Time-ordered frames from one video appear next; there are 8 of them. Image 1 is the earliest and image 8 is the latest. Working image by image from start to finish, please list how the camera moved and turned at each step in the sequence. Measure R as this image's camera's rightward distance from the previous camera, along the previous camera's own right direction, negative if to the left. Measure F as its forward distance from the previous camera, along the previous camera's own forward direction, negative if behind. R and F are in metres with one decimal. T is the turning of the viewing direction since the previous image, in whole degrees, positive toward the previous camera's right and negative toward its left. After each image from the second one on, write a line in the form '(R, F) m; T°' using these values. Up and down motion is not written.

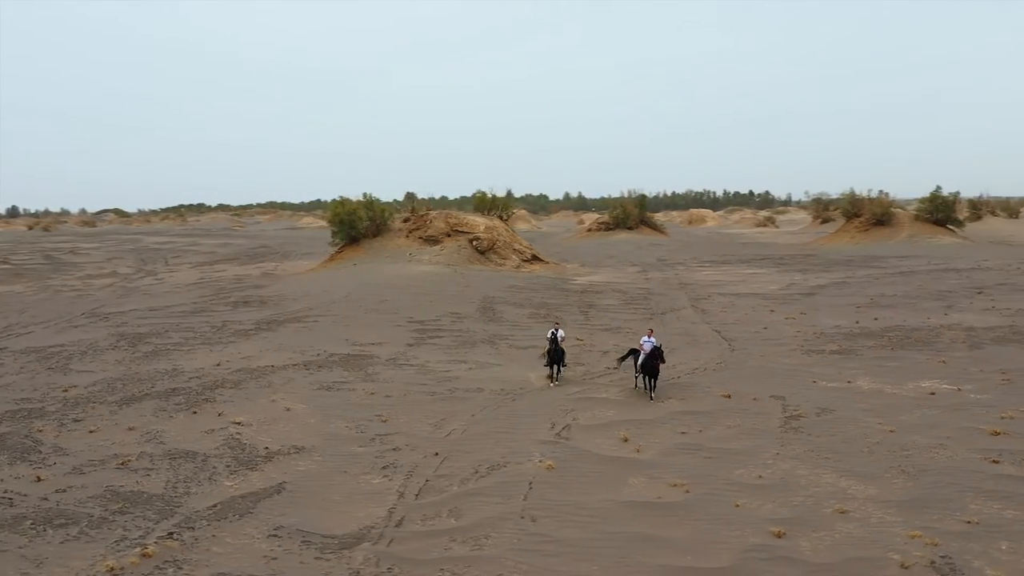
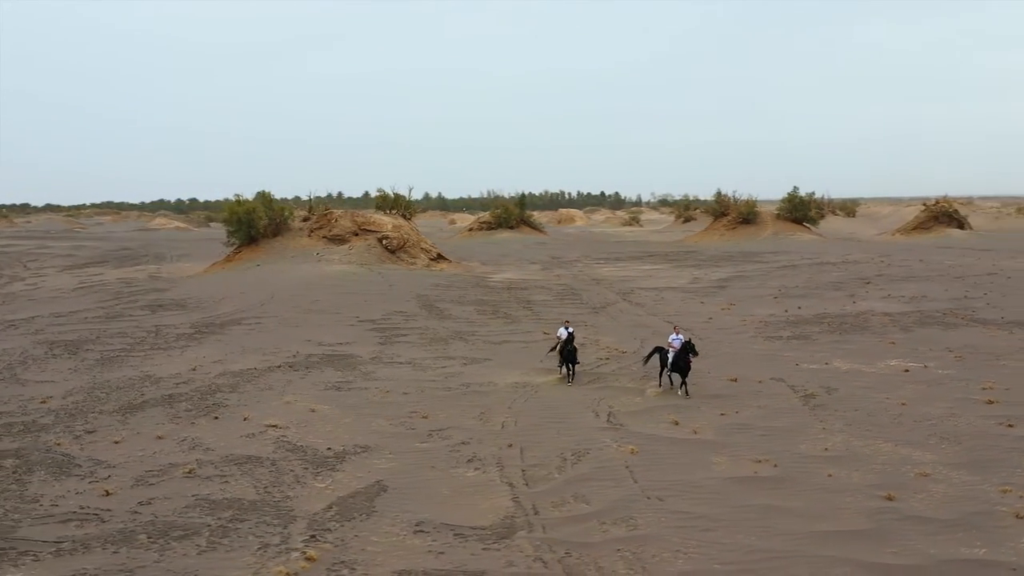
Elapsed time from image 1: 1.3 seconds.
(-1.9, +0.1) m; +10°
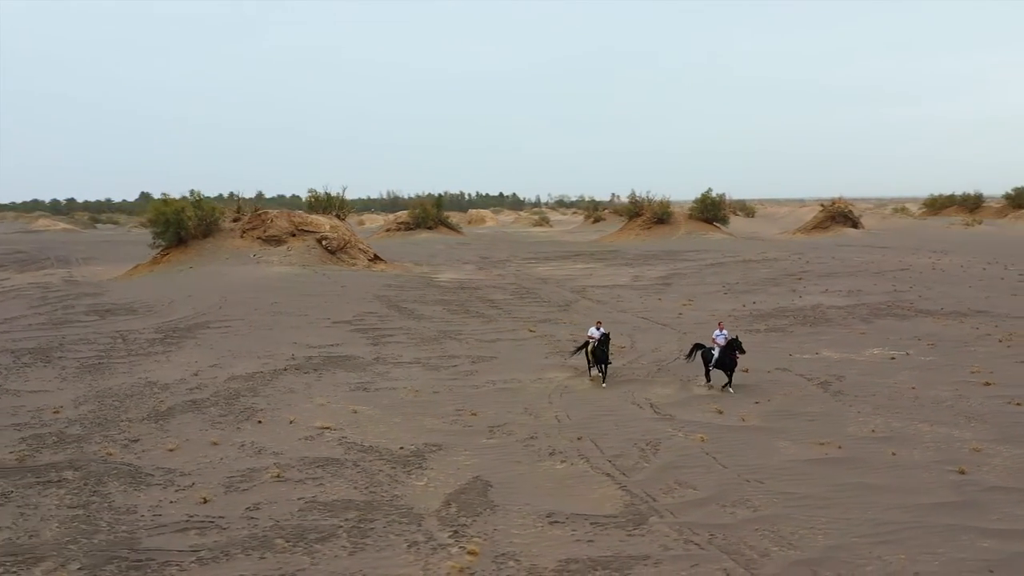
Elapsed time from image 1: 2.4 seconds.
(-1.5, 0.0) m; +7°
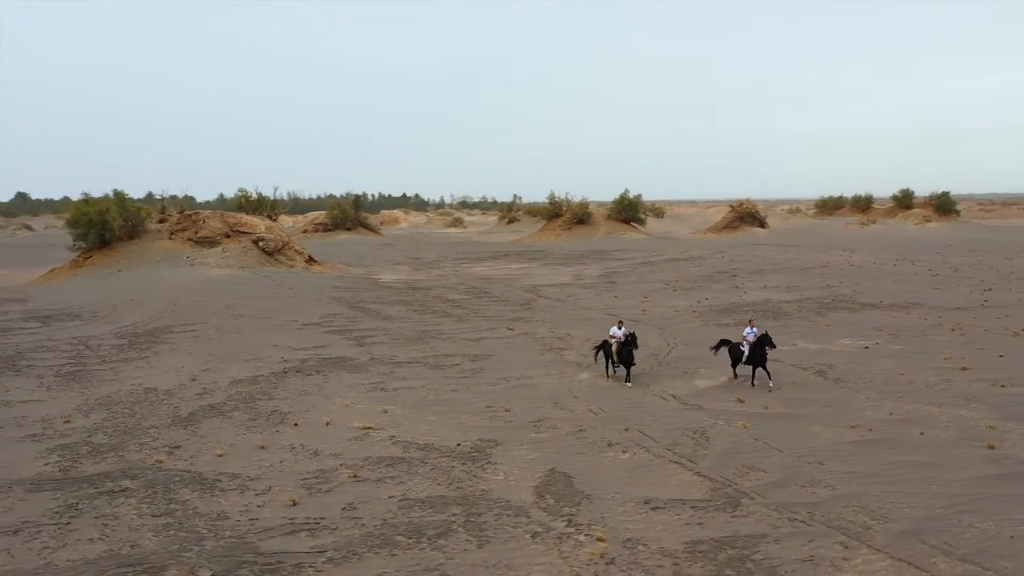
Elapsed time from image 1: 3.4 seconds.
(-1.4, 0.0) m; +7°
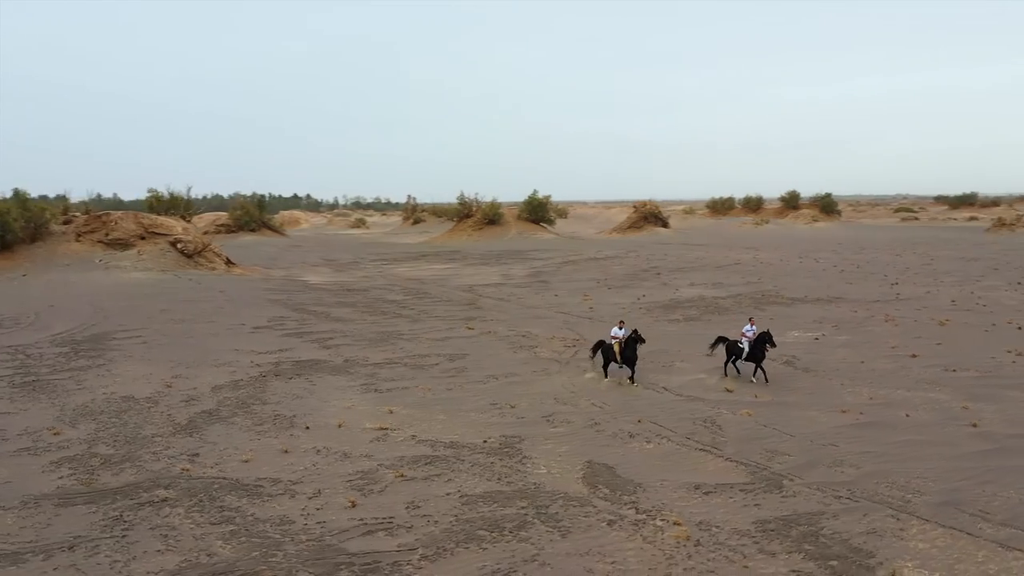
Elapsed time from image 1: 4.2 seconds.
(-1.2, 0.0) m; +7°
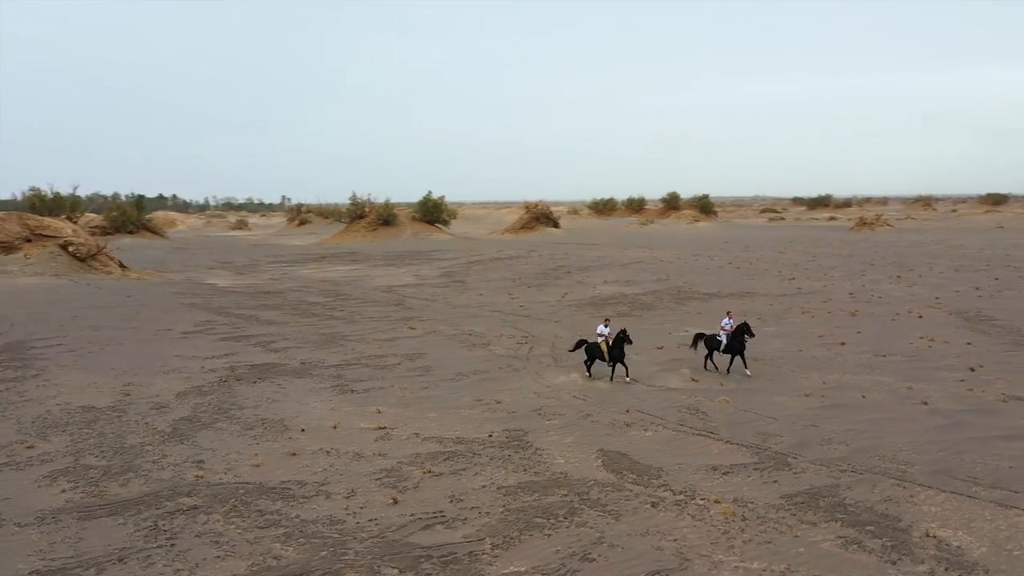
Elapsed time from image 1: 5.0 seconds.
(-1.1, -0.1) m; +8°
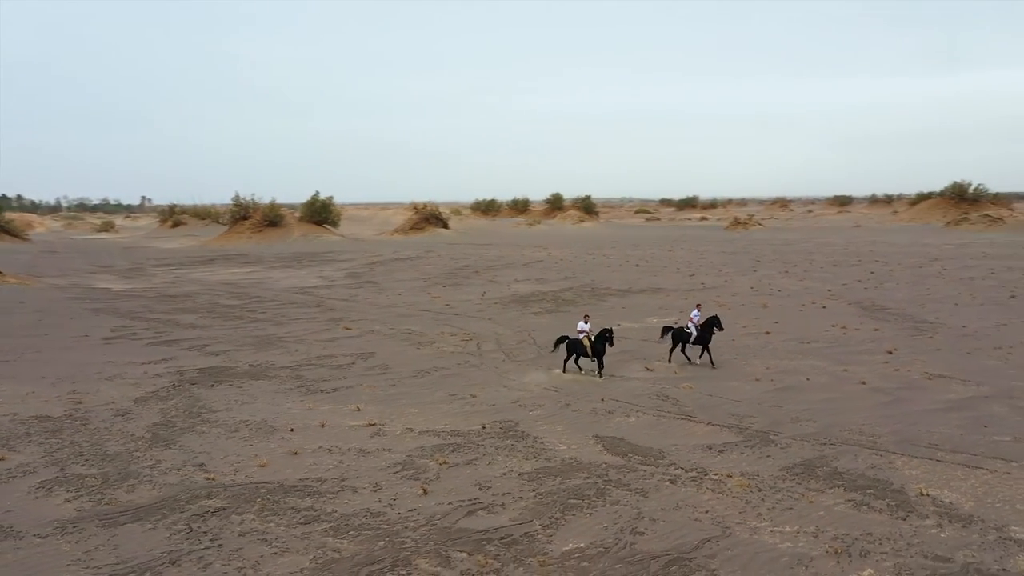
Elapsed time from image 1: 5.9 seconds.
(-1.1, -0.1) m; +9°
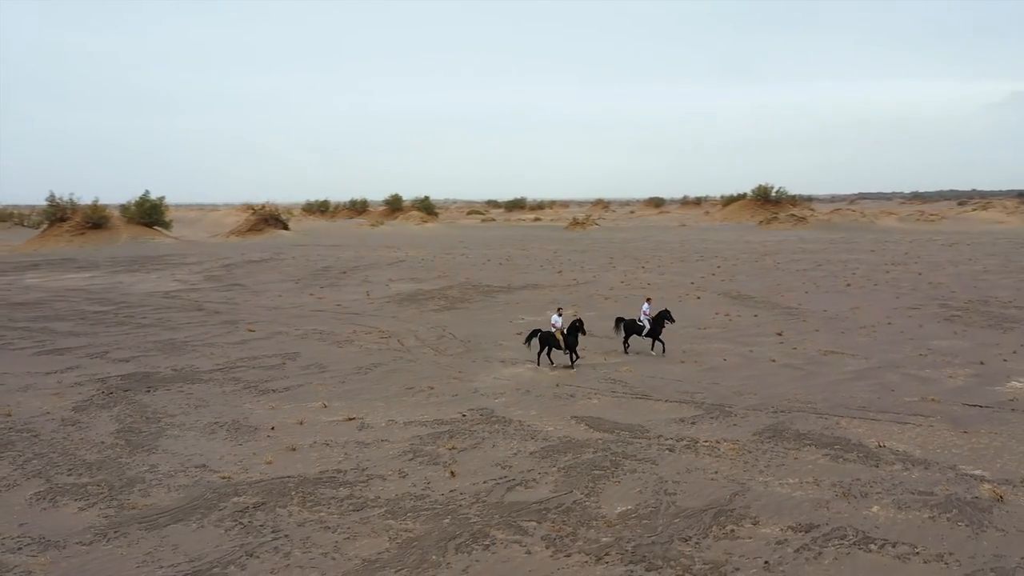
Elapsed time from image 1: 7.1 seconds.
(-1.4, -0.2) m; +12°
